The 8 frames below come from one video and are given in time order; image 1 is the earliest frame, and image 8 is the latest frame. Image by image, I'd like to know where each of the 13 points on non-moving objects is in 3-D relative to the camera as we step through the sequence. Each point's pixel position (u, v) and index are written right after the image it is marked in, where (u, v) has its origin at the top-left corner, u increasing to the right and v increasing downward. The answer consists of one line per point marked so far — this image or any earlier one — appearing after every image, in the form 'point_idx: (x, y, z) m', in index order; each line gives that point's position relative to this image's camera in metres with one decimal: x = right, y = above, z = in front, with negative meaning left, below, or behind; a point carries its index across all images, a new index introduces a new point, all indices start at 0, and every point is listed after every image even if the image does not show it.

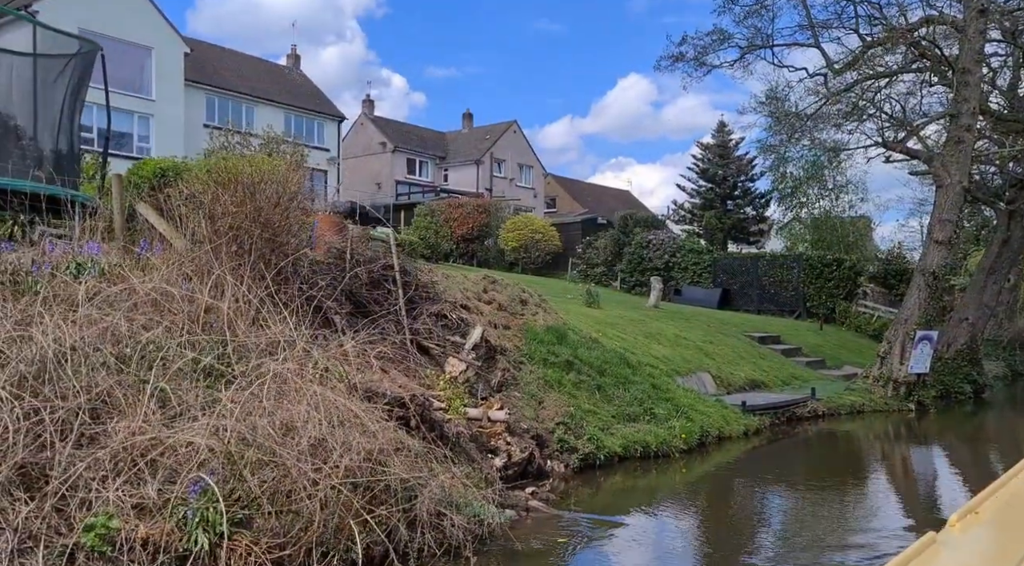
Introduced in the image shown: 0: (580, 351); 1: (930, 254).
0: (+0.8, -0.9, +10.4) m
1: (+7.6, +0.5, +14.6) m
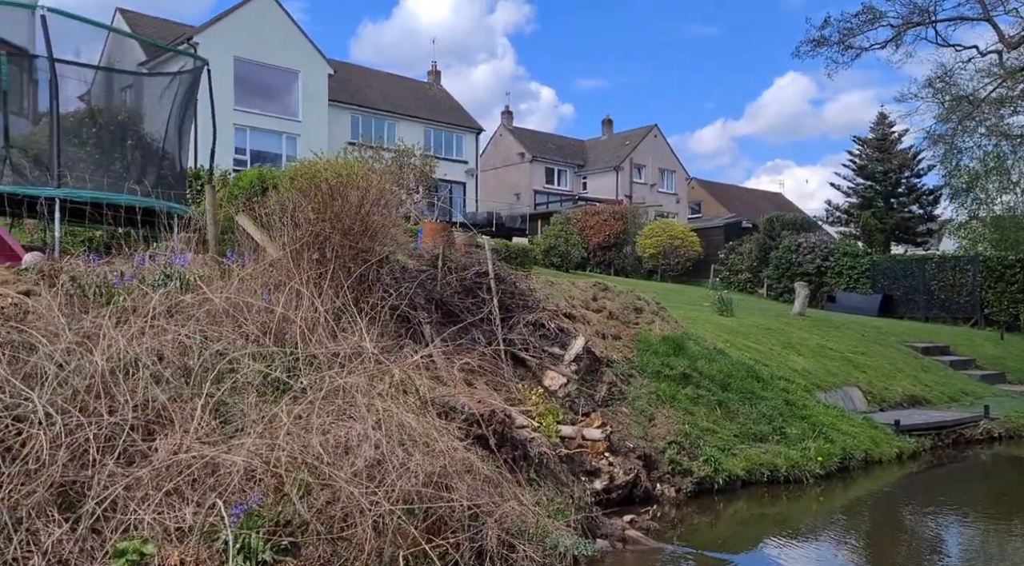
0: (+2.2, -0.9, +9.5) m
1: (+9.6, +0.5, +12.5) m
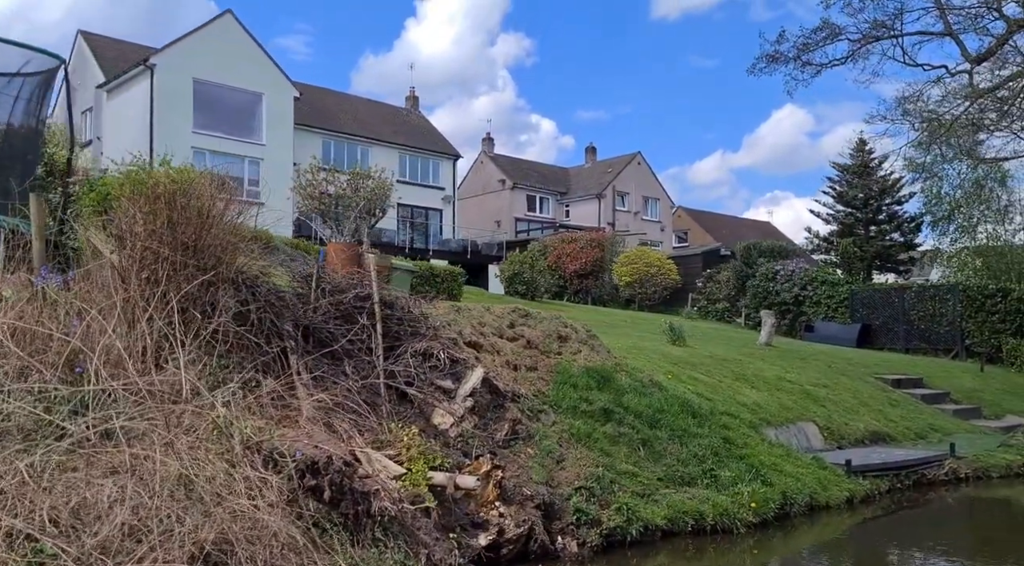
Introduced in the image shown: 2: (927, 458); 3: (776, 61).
0: (+1.2, -1.2, +8.6) m
1: (+8.6, +0.1, +11.7) m
2: (+5.6, -2.4, +10.9) m
3: (+4.5, +3.8, +13.8) m
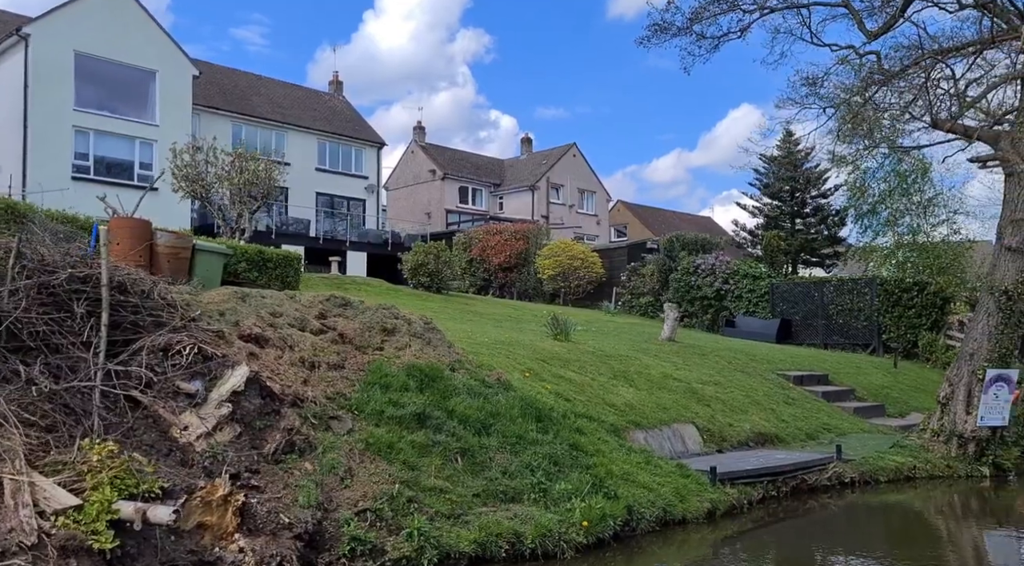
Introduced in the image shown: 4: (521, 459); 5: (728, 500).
0: (-0.6, -1.1, +7.5) m
1: (+6.6, +0.2, +11.0) m
2: (+3.7, -2.2, +10.1) m
3: (+2.5, +4.0, +12.8) m
4: (+0.1, -1.6, +7.3) m
5: (+2.3, -2.3, +8.6) m
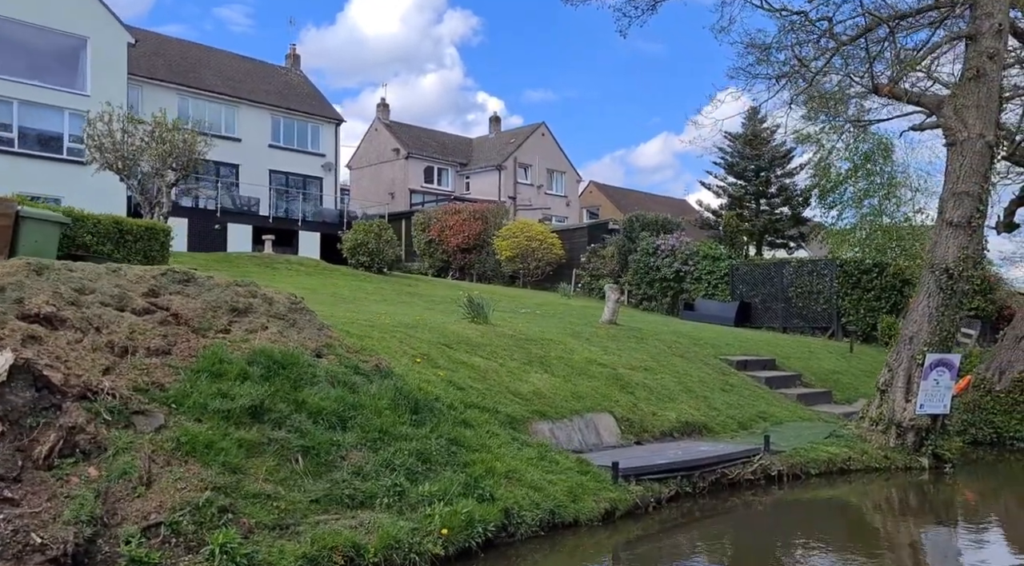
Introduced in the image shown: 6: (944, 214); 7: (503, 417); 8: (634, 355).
0: (-1.7, -0.9, +6.5) m
1: (+5.4, +0.5, +10.2) m
2: (+2.5, -2.0, +9.2) m
3: (+1.2, +4.3, +11.8) m
4: (-1.0, -1.4, +6.4) m
5: (+1.1, -2.1, +7.7) m
6: (+5.4, +0.9, +10.2) m
7: (-0.1, -1.4, +8.3) m
8: (+2.0, -1.1, +12.8) m
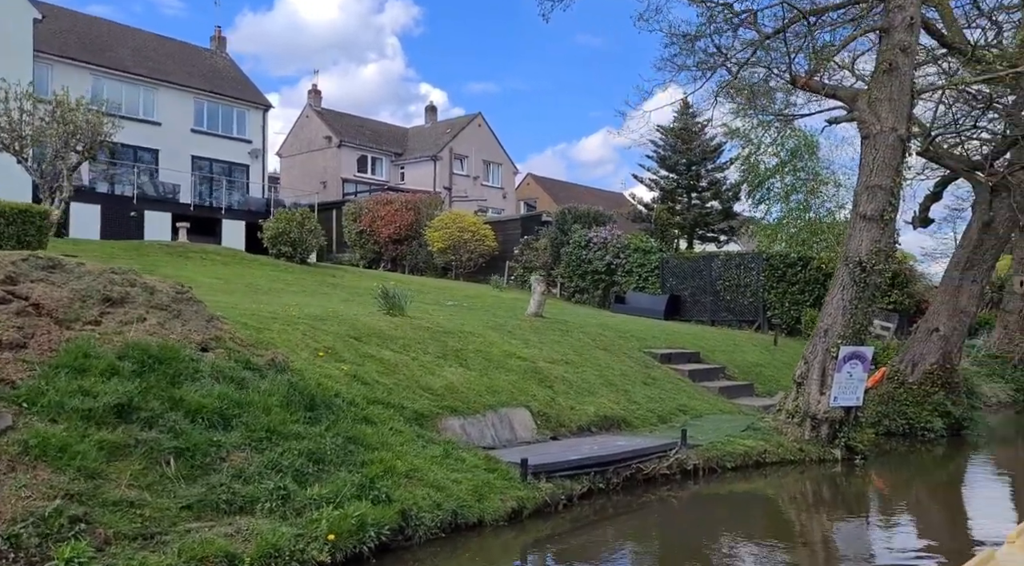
0: (-2.5, -0.8, +6.0) m
1: (+4.4, +0.6, +10.2) m
2: (+1.5, -1.9, +9.1) m
3: (+0.1, +4.4, +11.5) m
4: (-1.8, -1.3, +5.9) m
5: (+0.3, -2.0, +7.5) m
6: (+4.4, +1.0, +10.2) m
7: (-1.0, -1.3, +7.9) m
8: (+0.7, -1.0, +12.6) m
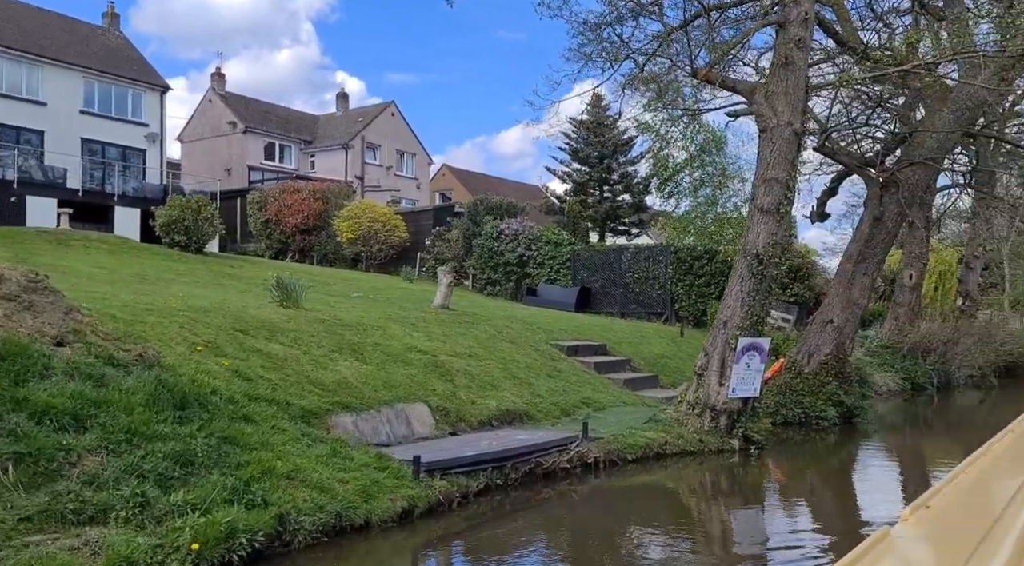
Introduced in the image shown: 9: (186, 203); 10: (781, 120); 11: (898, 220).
0: (-3.3, -0.7, +5.5) m
1: (+3.1, +0.7, +10.3) m
2: (+0.4, -1.8, +8.9) m
3: (-1.3, +4.5, +11.1) m
4: (-2.6, -1.2, +5.4) m
5: (-0.7, -1.9, +7.2) m
6: (+3.1, +1.1, +10.3) m
7: (-2.0, -1.2, +7.5) m
8: (-0.8, -0.9, +12.3) m
9: (-7.9, +1.9, +19.4) m
10: (+3.4, +2.0, +10.1) m
11: (+6.7, +1.1, +14.1) m
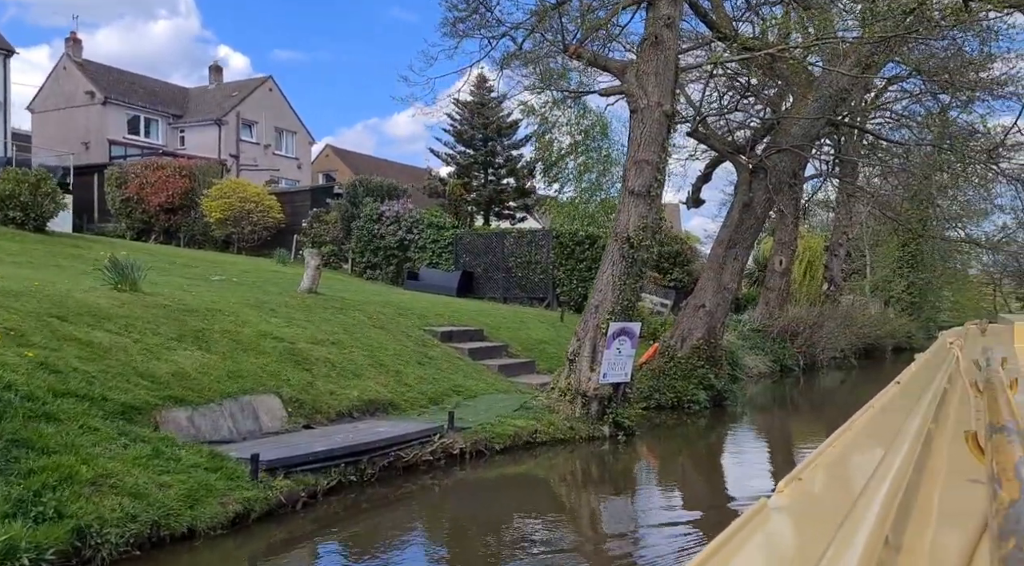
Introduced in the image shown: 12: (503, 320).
0: (-4.2, -0.5, +4.4) m
1: (+1.4, +0.9, +10.1) m
2: (-1.1, -1.6, +8.3) m
3: (-3.0, +4.8, +10.2) m
4: (-3.6, -1.1, +4.5) m
5: (-1.9, -1.7, +6.5) m
6: (+1.5, +1.3, +10.1) m
7: (-3.2, -1.0, +6.6) m
8: (-2.7, -0.6, +11.6) m
9: (-10.6, +2.3, +17.6) m
10: (+1.8, +2.3, +9.9) m
11: (+4.5, +1.4, +14.3) m
12: (-0.2, -0.8, +17.6) m
